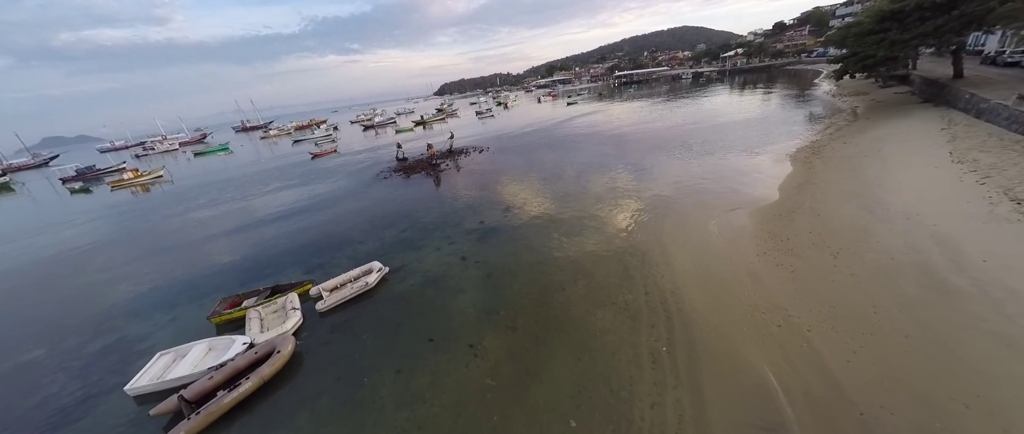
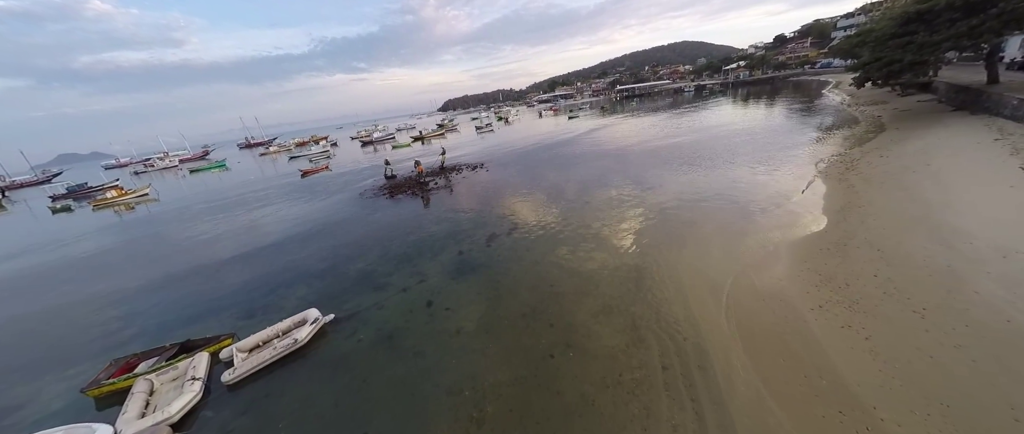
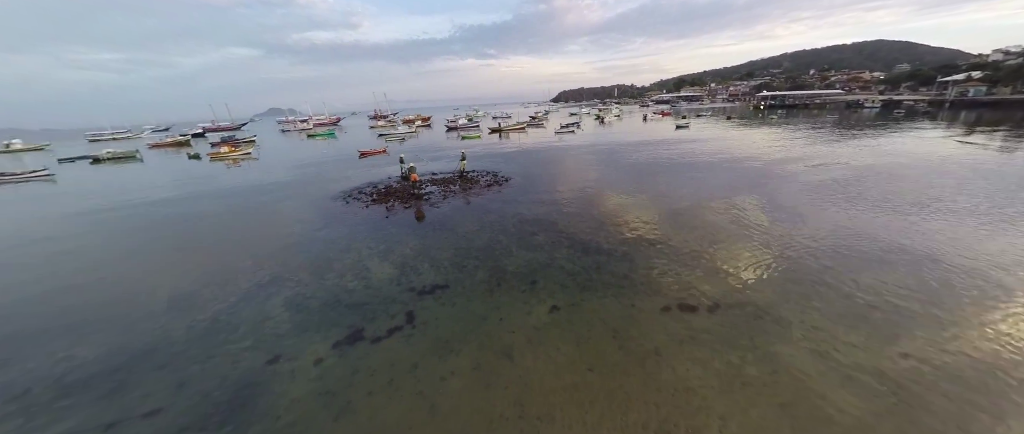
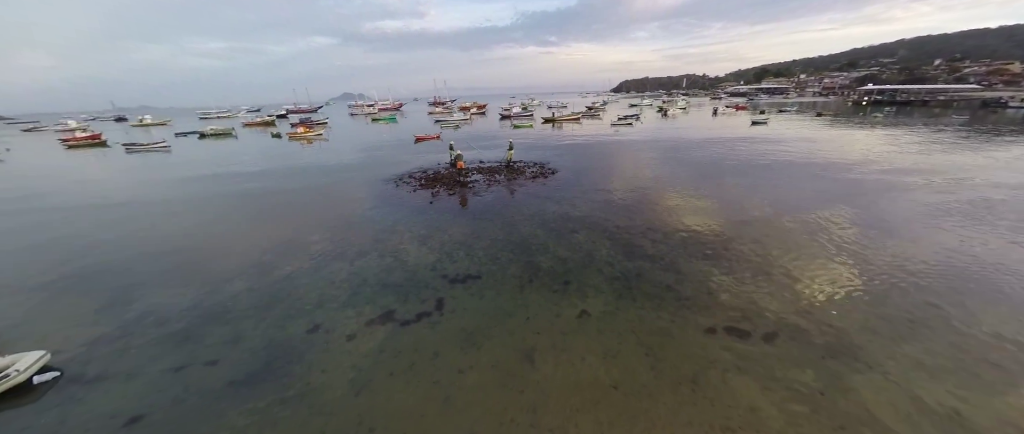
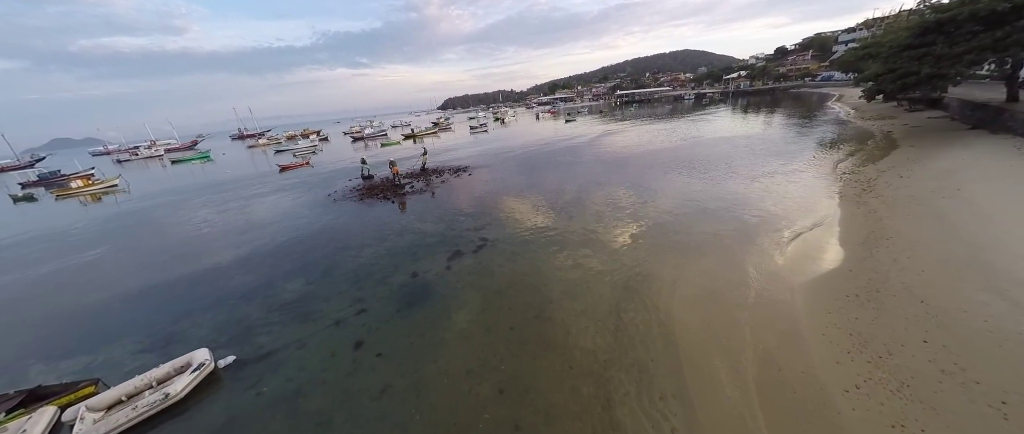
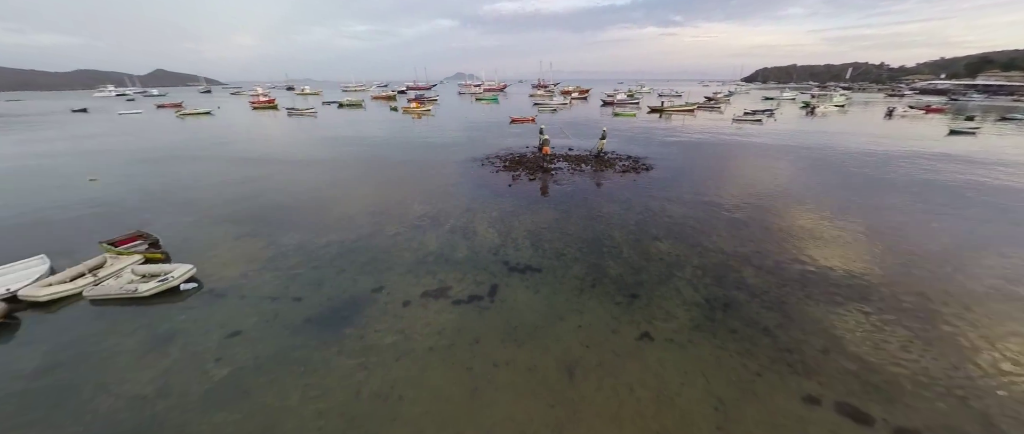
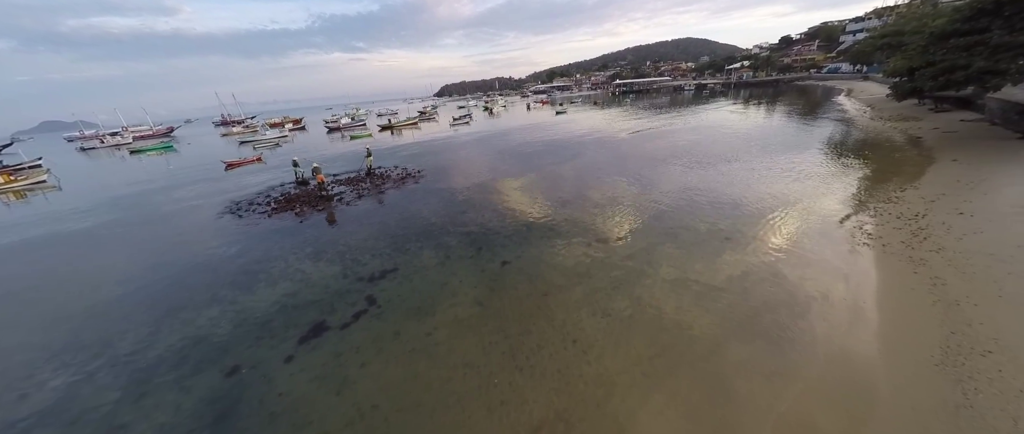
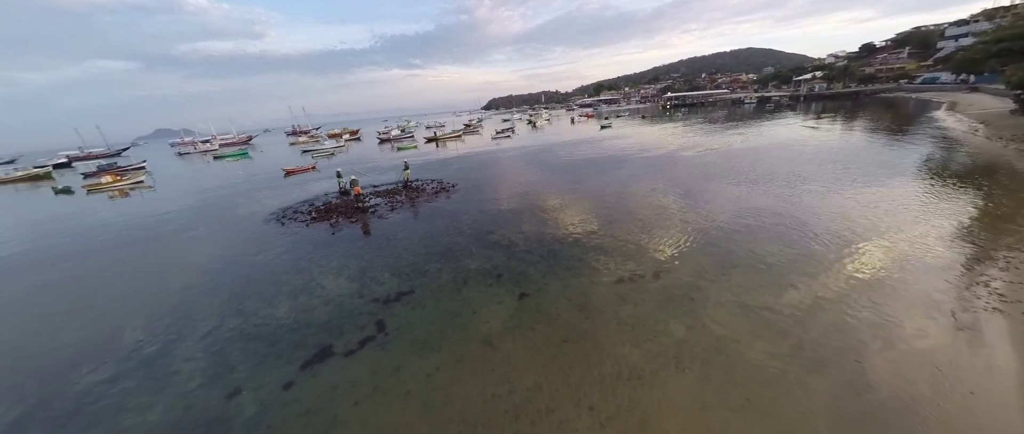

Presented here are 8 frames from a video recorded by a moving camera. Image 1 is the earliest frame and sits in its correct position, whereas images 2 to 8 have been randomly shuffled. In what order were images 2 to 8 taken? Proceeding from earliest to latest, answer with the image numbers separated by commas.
2, 5, 7, 8, 3, 4, 6
